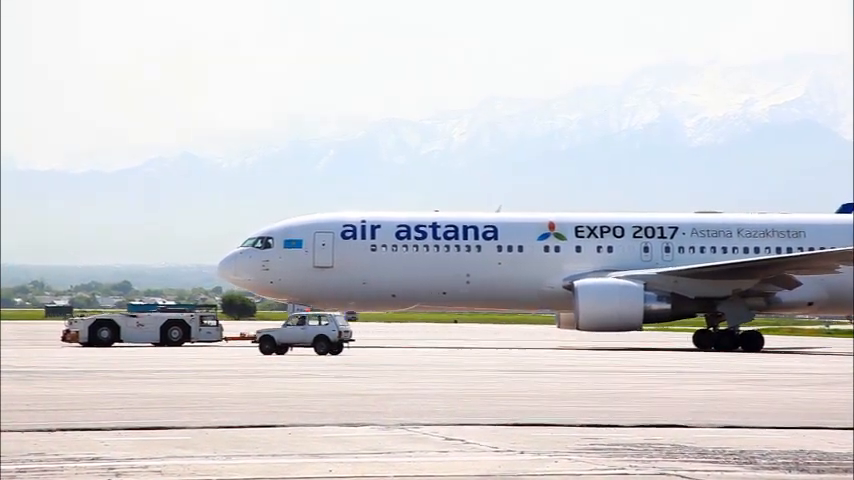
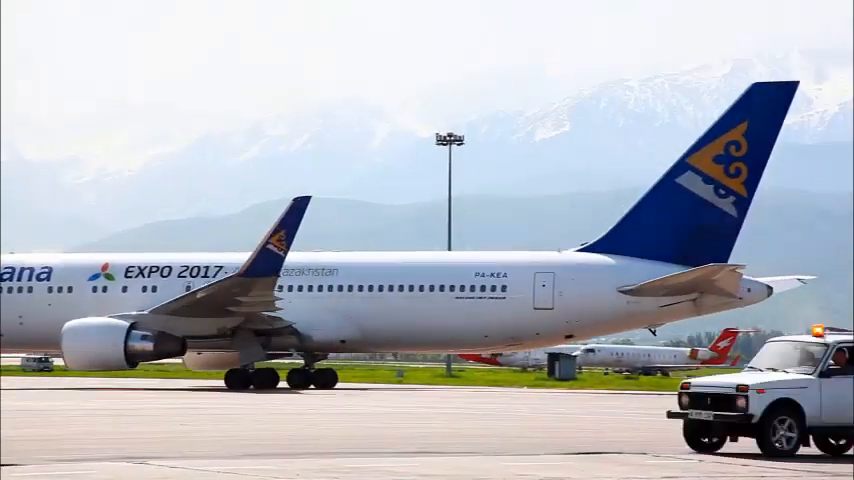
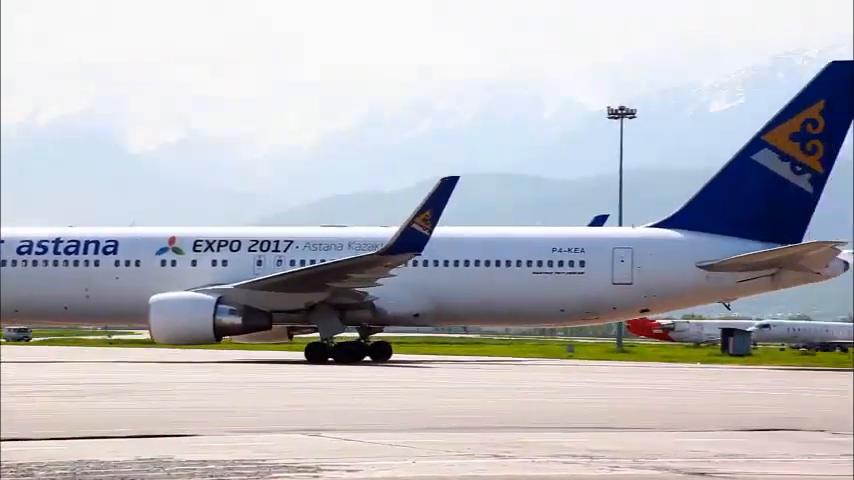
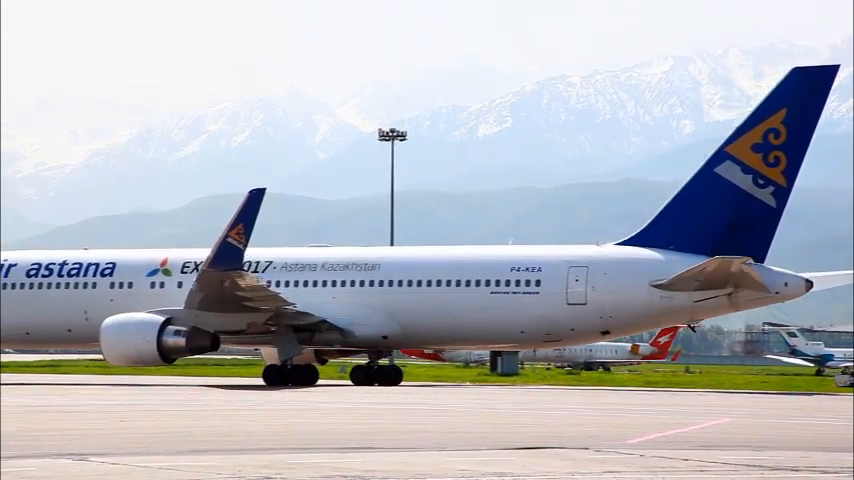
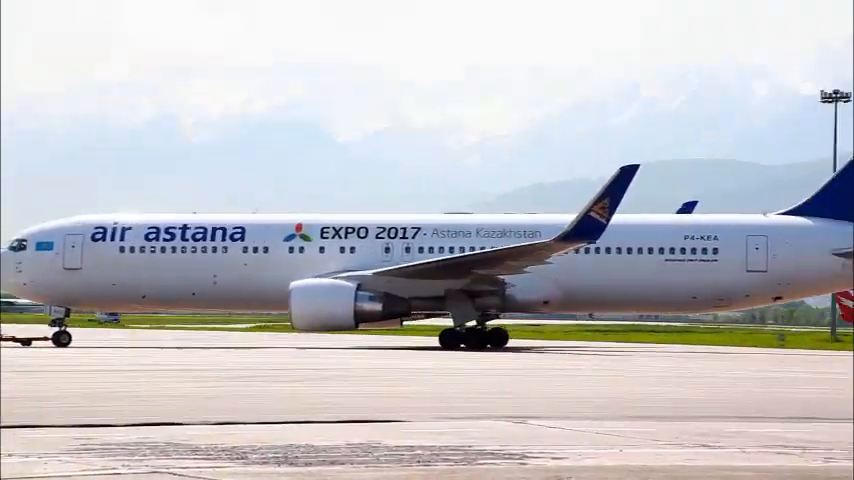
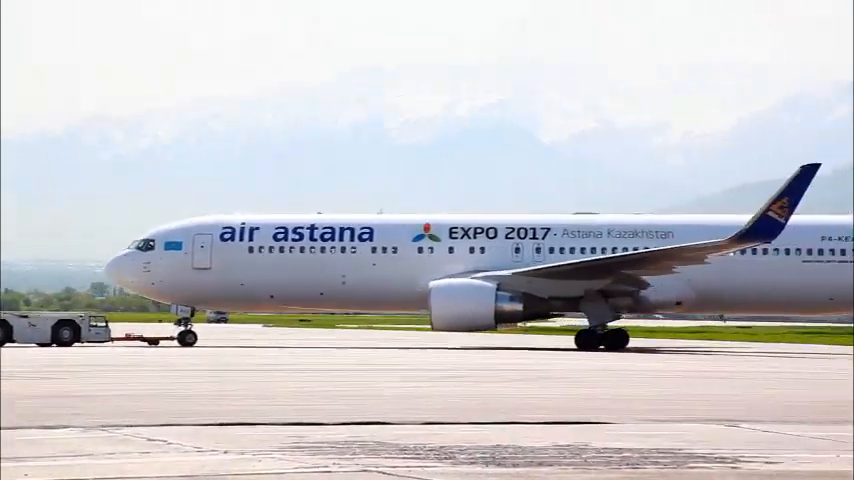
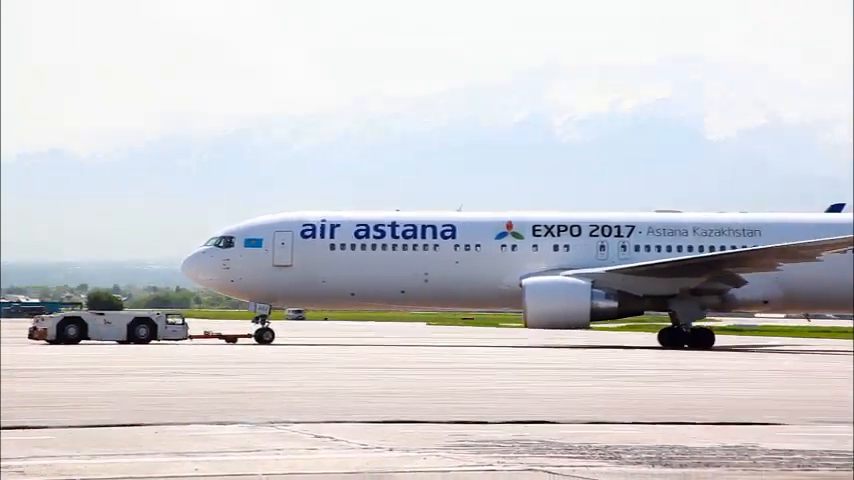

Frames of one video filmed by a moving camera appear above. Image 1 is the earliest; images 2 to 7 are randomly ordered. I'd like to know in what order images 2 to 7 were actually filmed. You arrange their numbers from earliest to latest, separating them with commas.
7, 6, 5, 3, 2, 4
